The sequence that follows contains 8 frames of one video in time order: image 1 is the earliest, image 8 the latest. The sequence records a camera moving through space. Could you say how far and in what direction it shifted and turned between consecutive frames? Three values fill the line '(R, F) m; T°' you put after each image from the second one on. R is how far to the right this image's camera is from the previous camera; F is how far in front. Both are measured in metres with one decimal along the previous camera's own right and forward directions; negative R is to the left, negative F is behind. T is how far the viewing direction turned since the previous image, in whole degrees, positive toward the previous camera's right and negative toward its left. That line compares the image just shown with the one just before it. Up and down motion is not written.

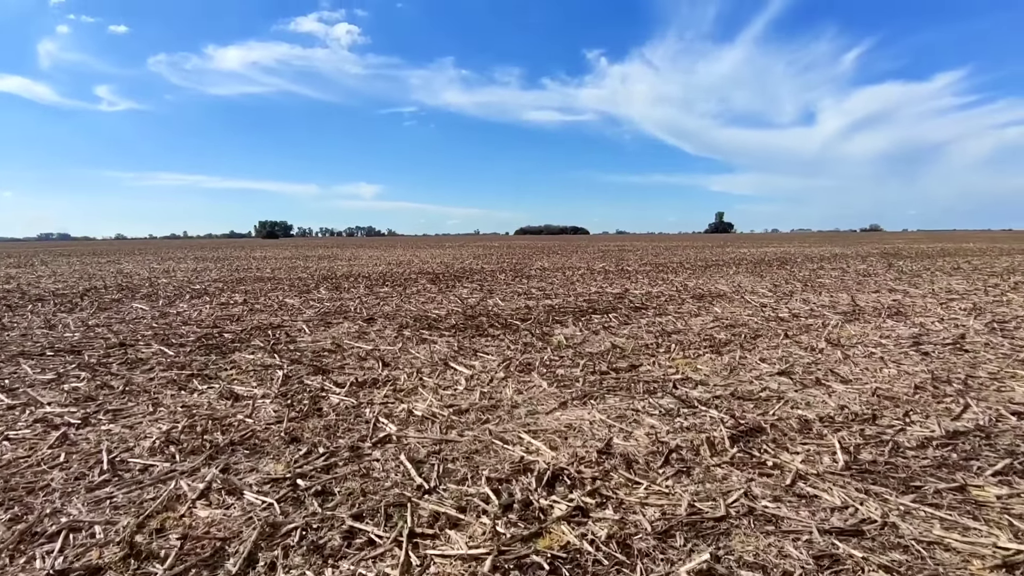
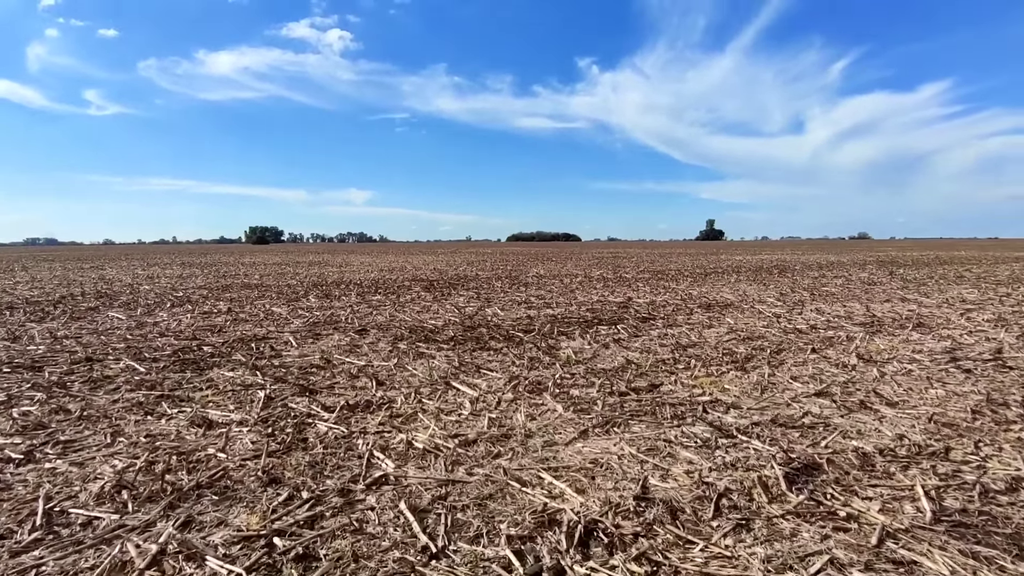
(-0.1, +0.5) m; +1°
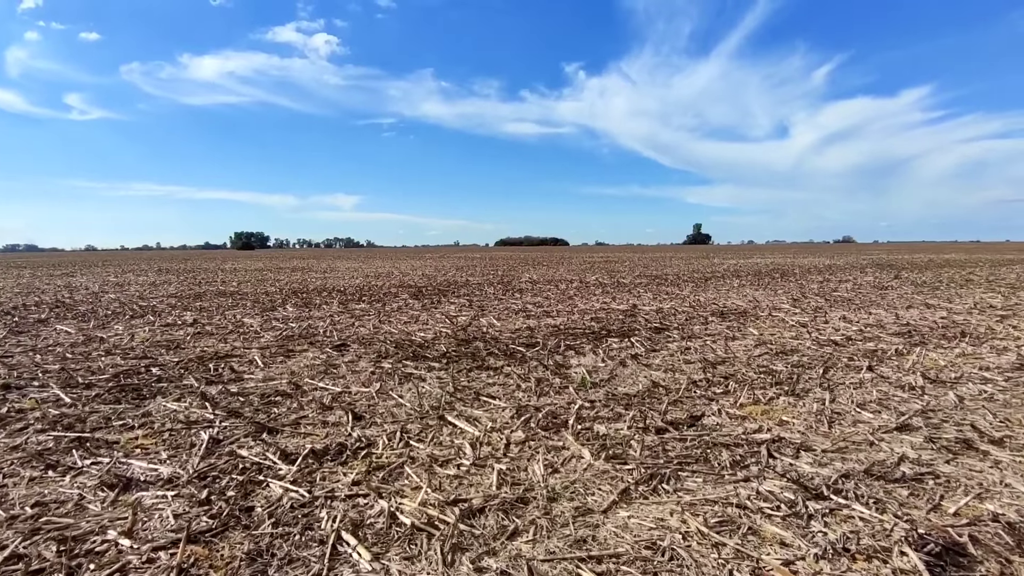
(-0.1, +0.9) m; +1°
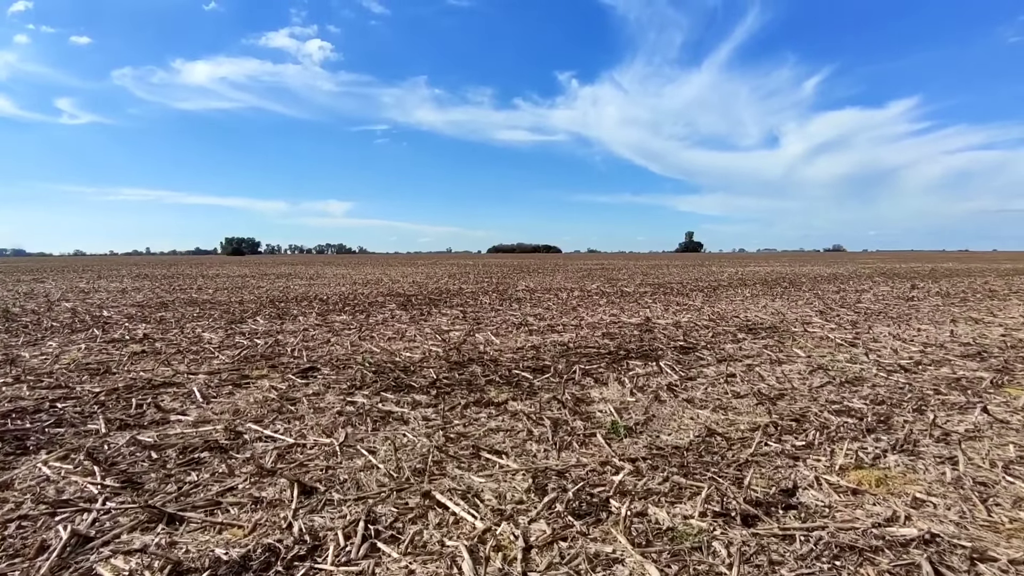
(-0.1, +1.2) m; +1°
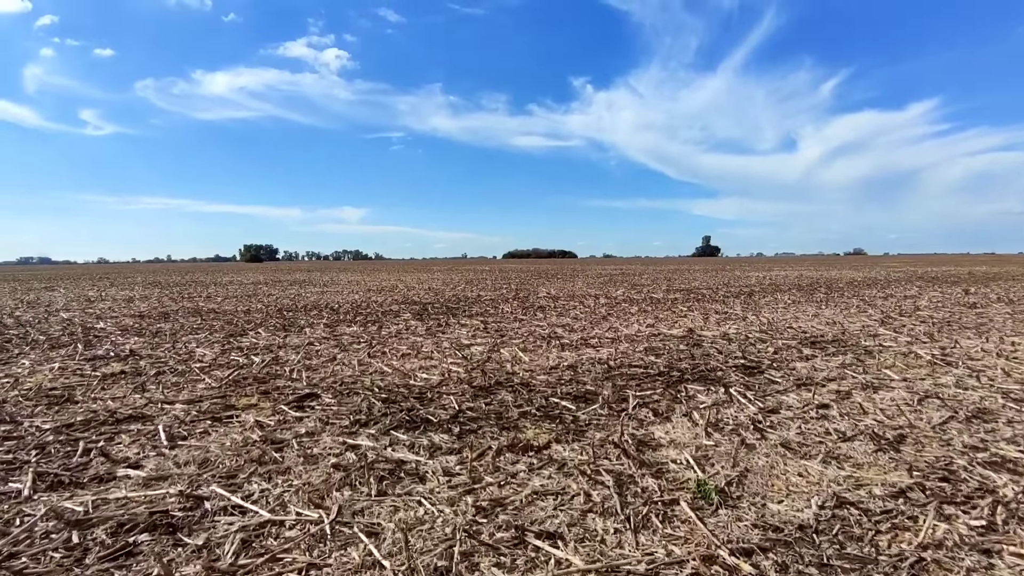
(-0.2, +1.0) m; -2°
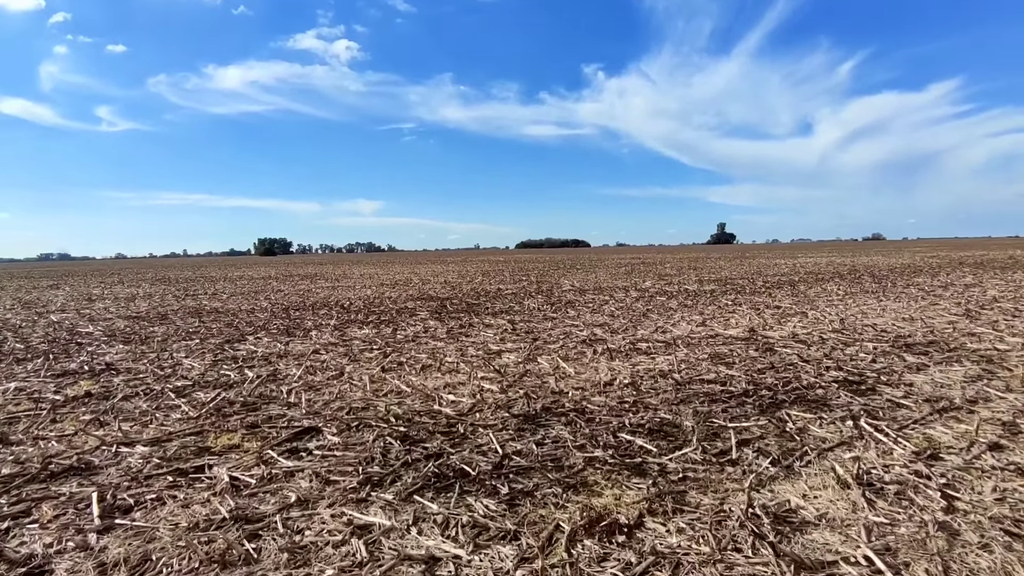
(-0.3, +1.1) m; -1°
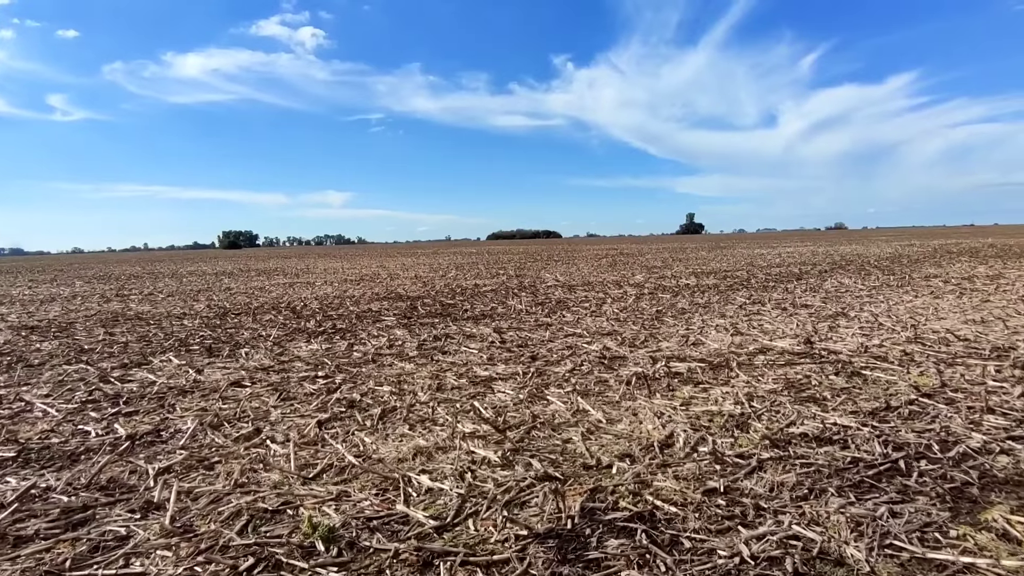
(-0.2, +1.8) m; +3°
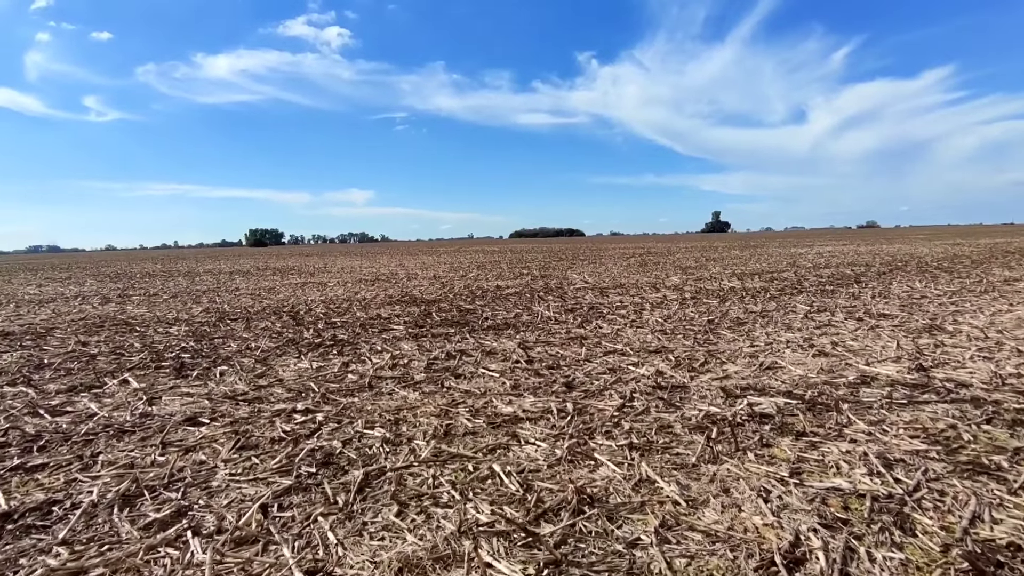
(-0.1, +1.2) m; -2°
